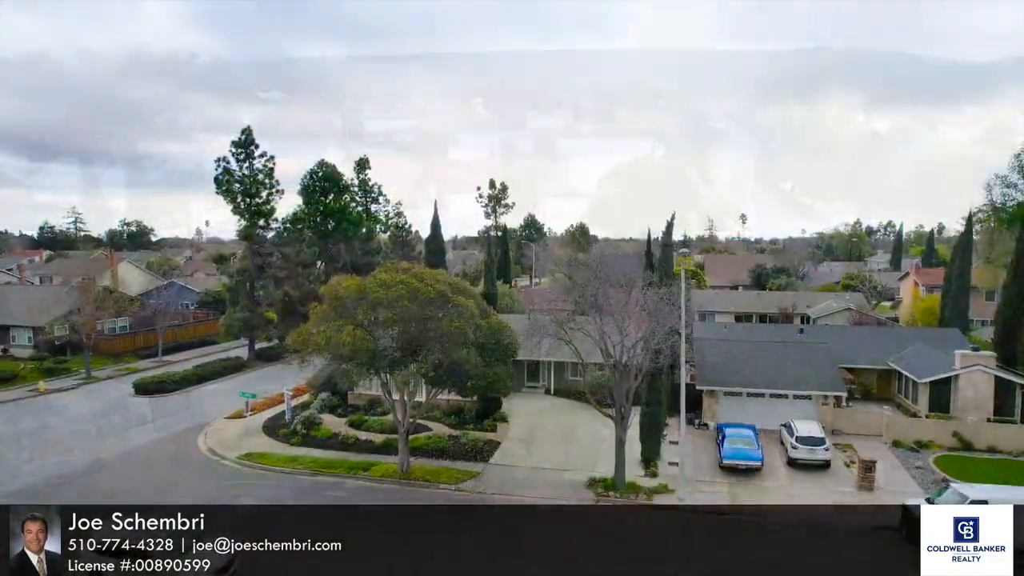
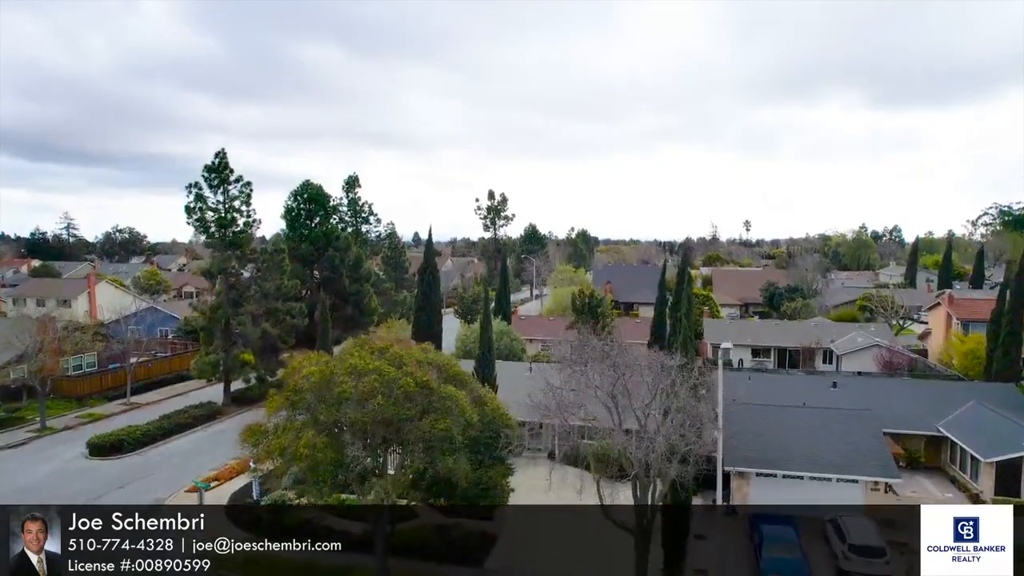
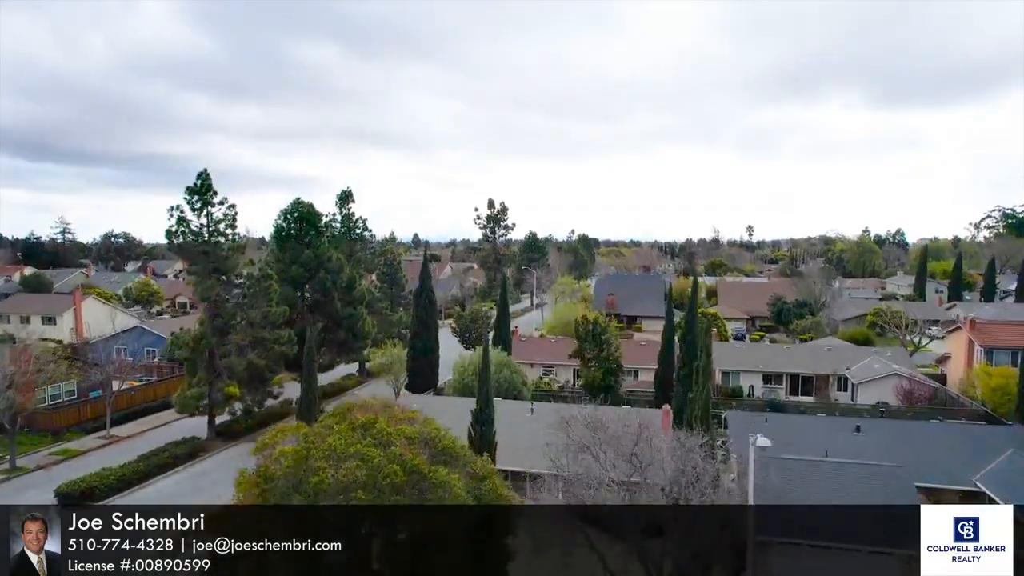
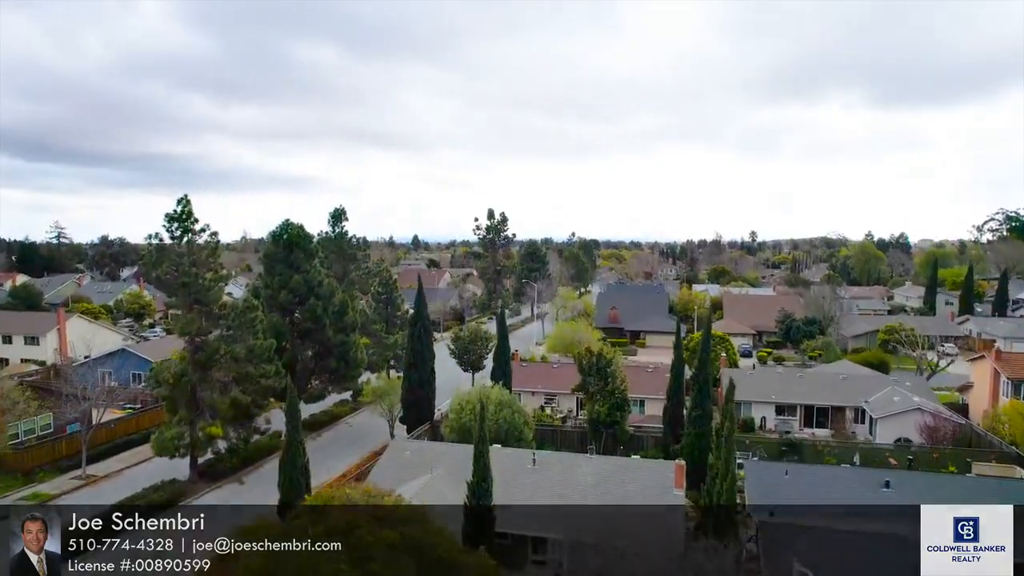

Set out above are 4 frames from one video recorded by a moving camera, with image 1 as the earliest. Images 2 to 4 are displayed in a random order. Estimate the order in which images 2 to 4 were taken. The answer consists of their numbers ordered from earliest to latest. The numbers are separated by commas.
2, 3, 4
